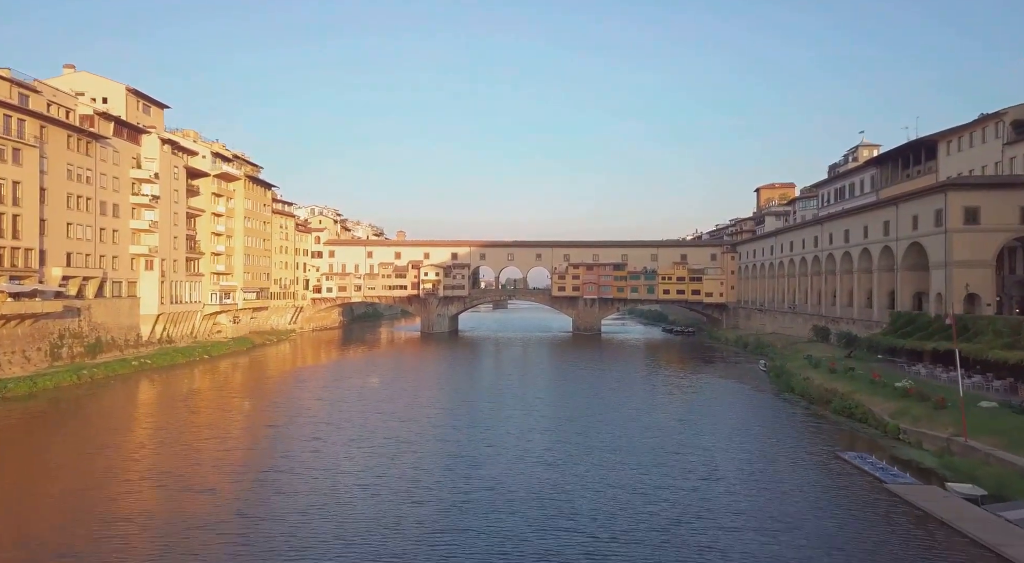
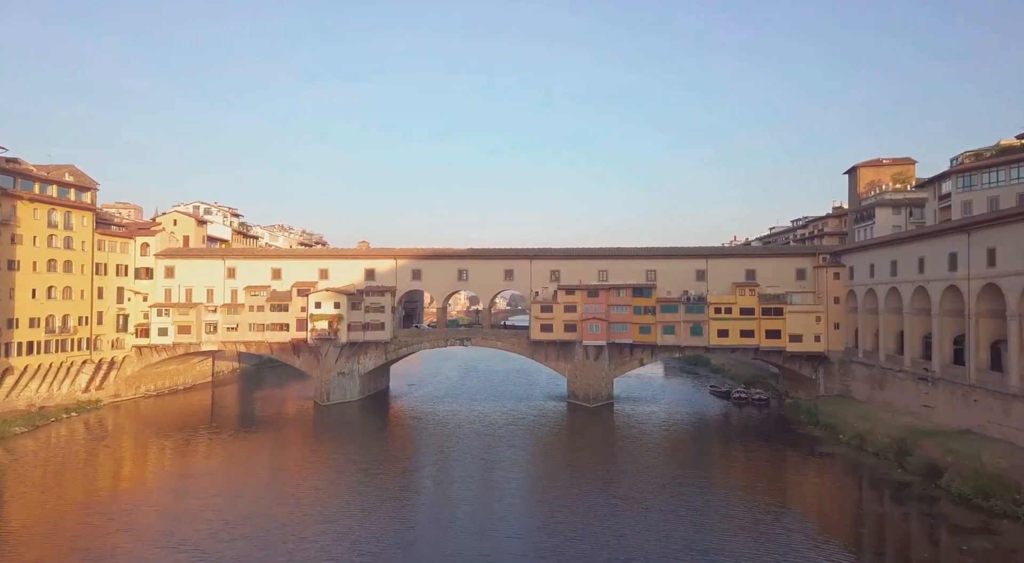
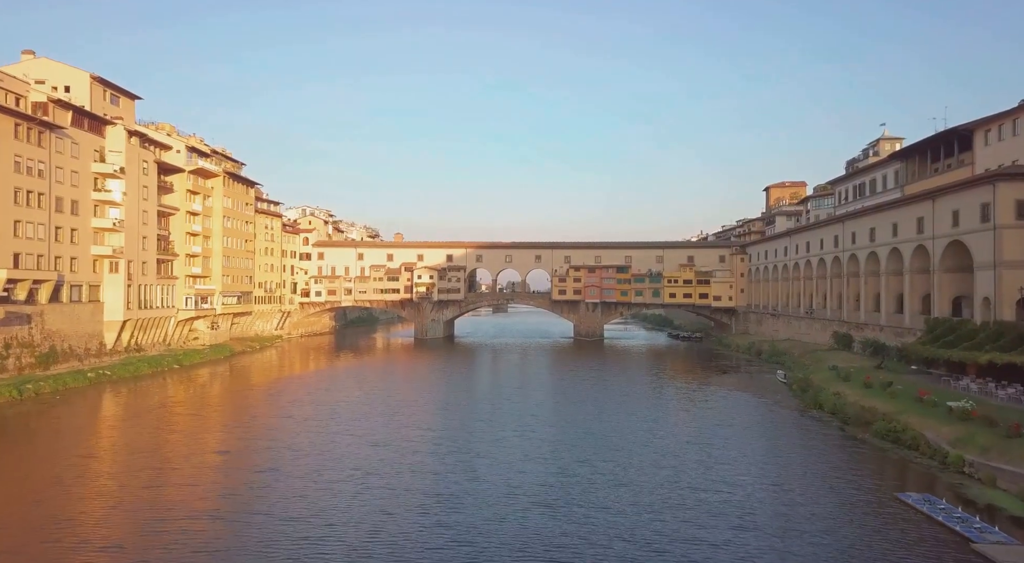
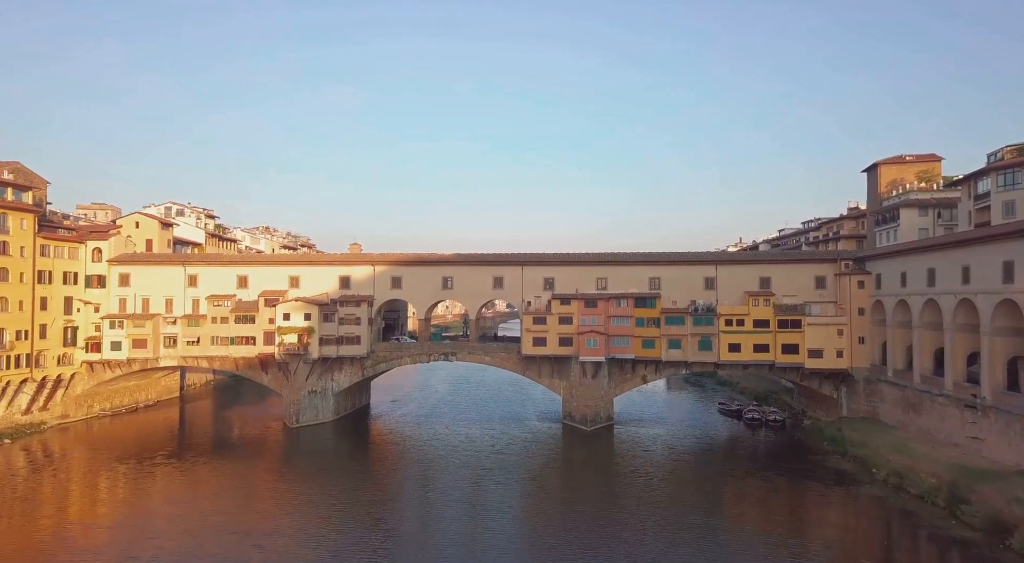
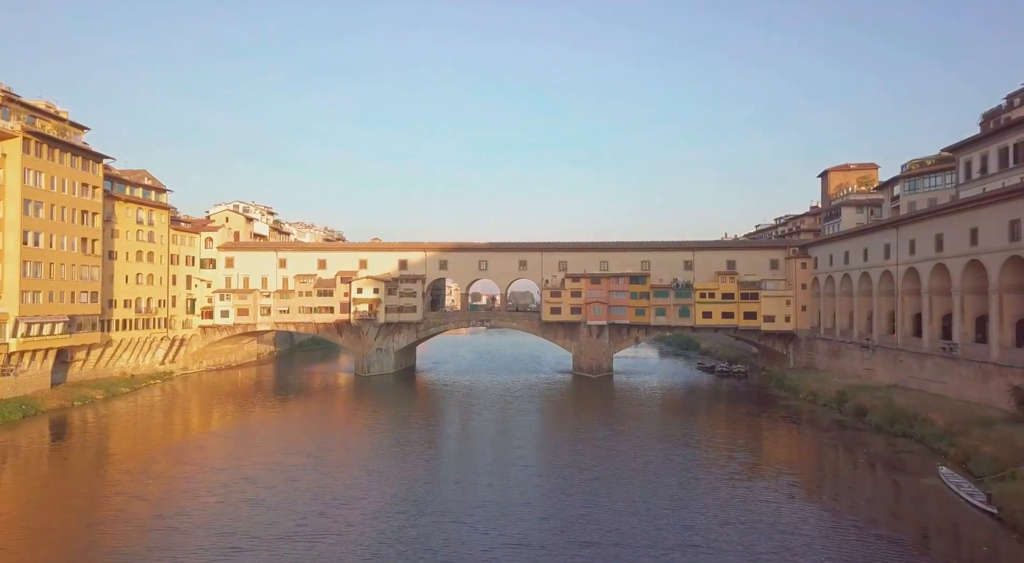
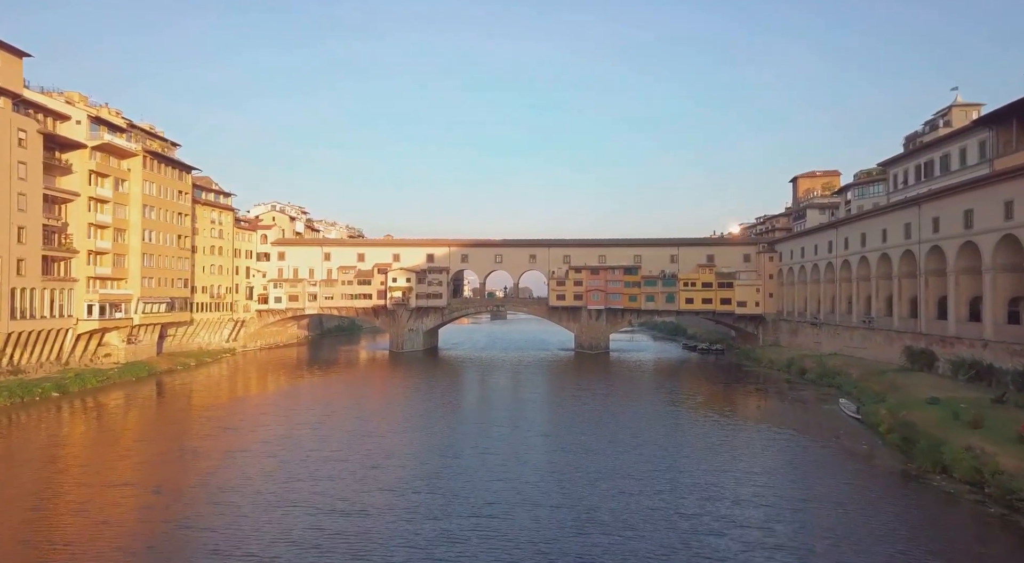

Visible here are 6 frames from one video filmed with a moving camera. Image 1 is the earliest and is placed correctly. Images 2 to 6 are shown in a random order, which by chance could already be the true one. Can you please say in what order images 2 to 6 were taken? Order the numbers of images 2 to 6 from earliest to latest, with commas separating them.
3, 6, 5, 2, 4
